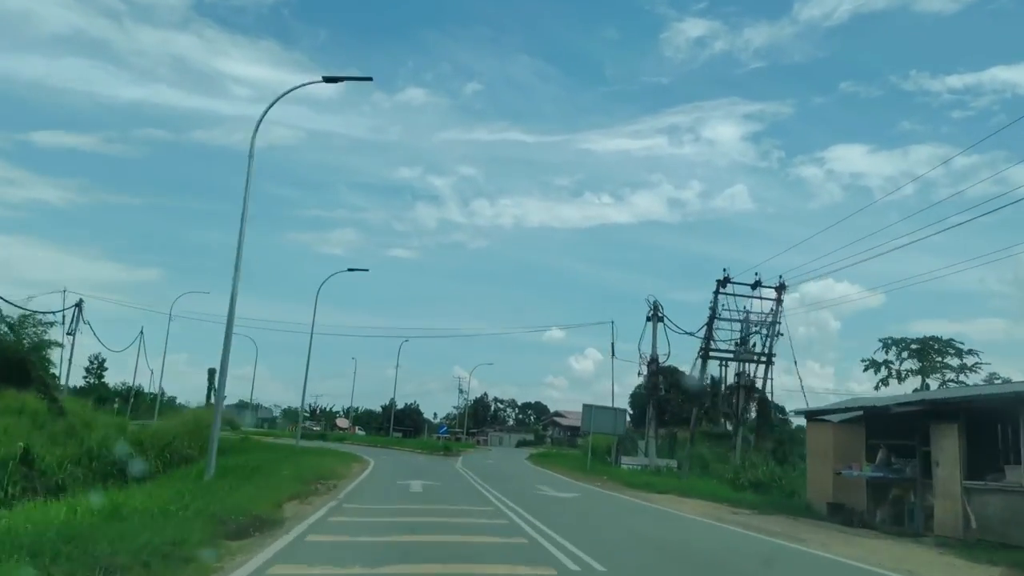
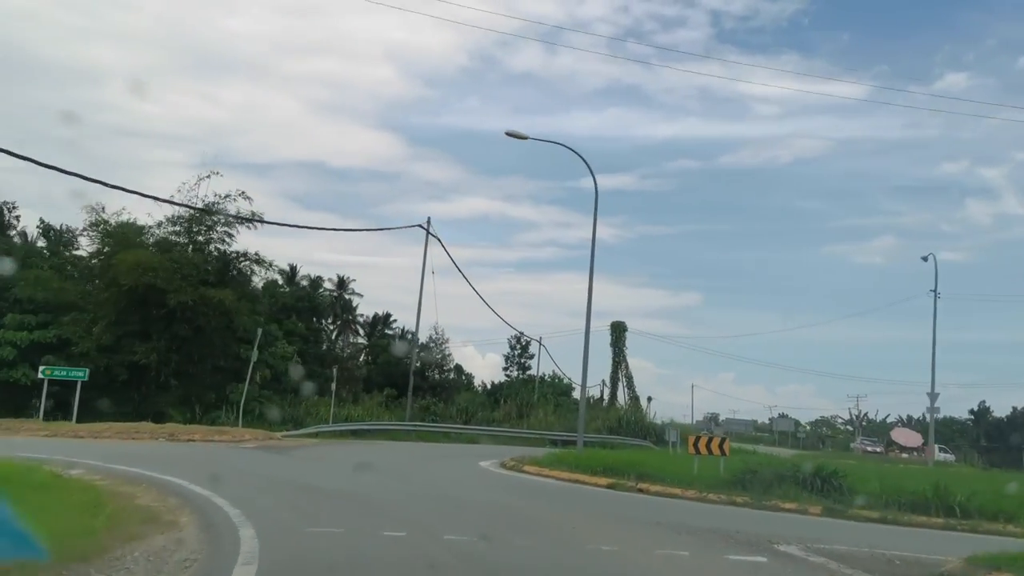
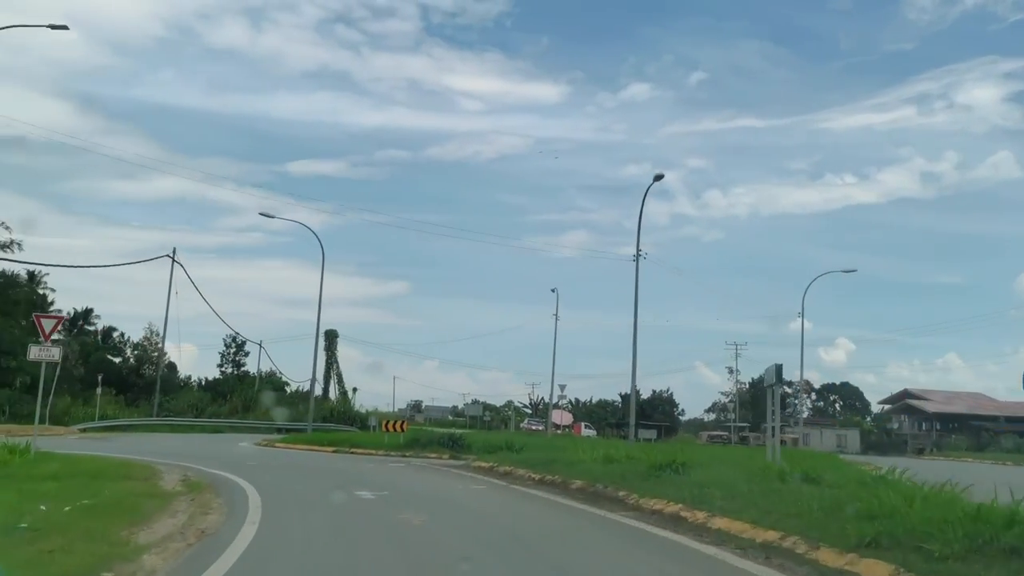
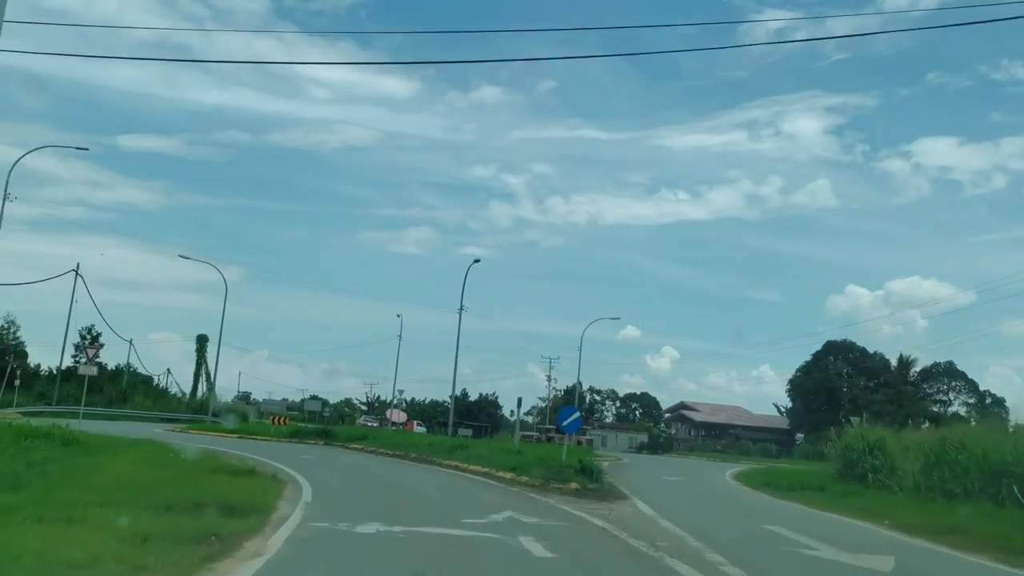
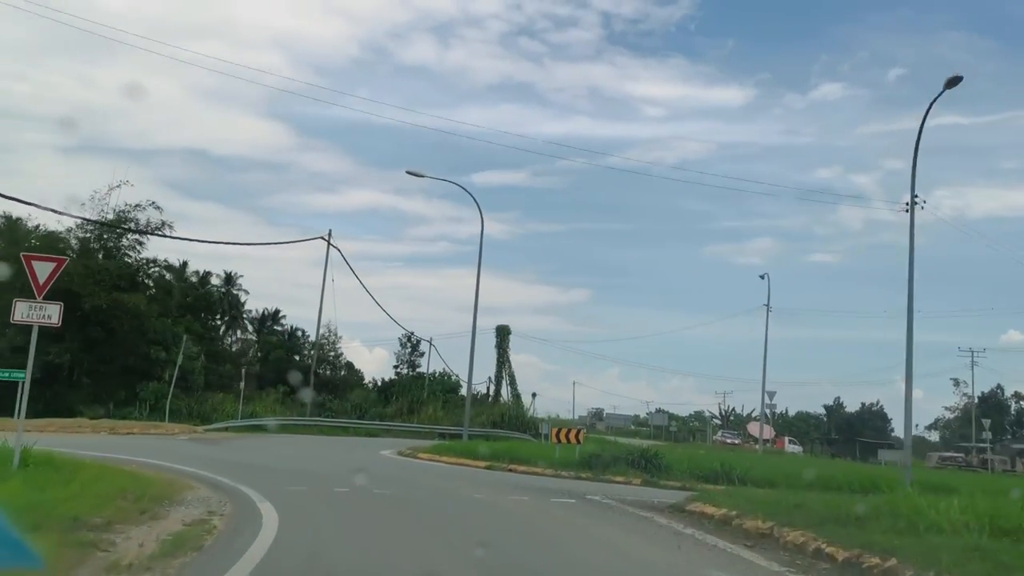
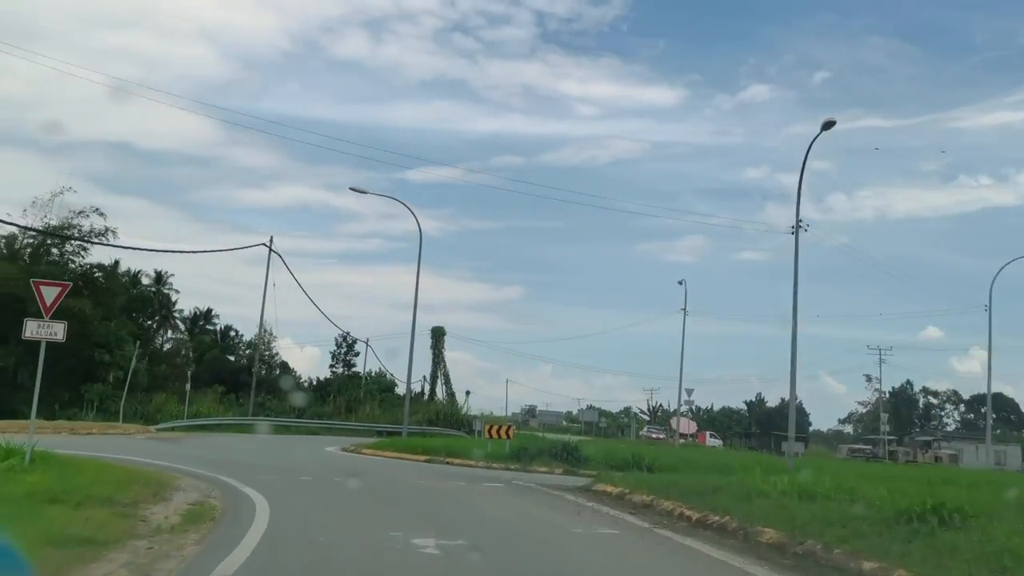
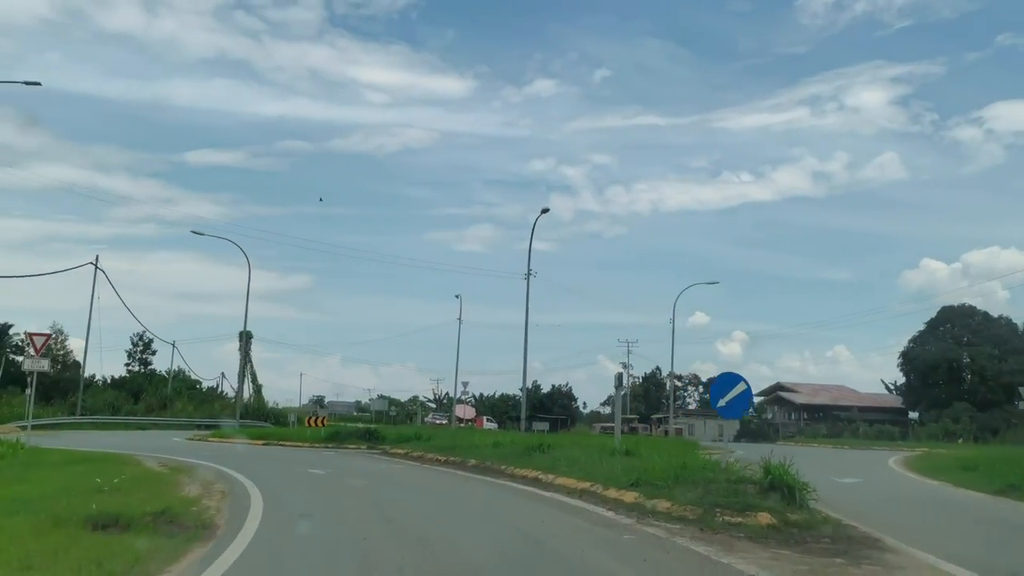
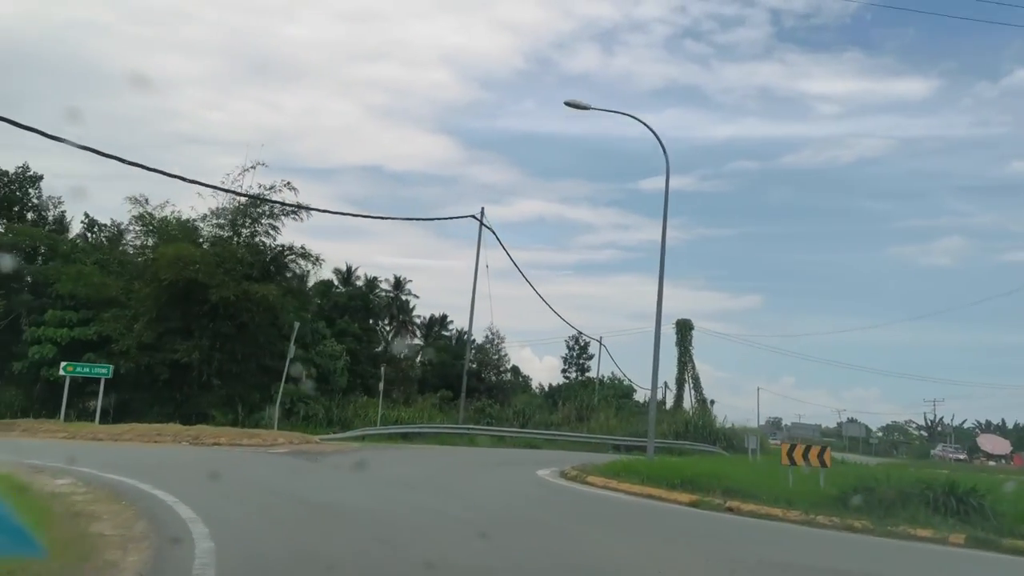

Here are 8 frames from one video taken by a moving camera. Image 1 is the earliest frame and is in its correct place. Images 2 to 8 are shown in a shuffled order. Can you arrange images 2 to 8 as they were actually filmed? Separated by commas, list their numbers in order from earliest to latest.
4, 7, 3, 6, 5, 2, 8
